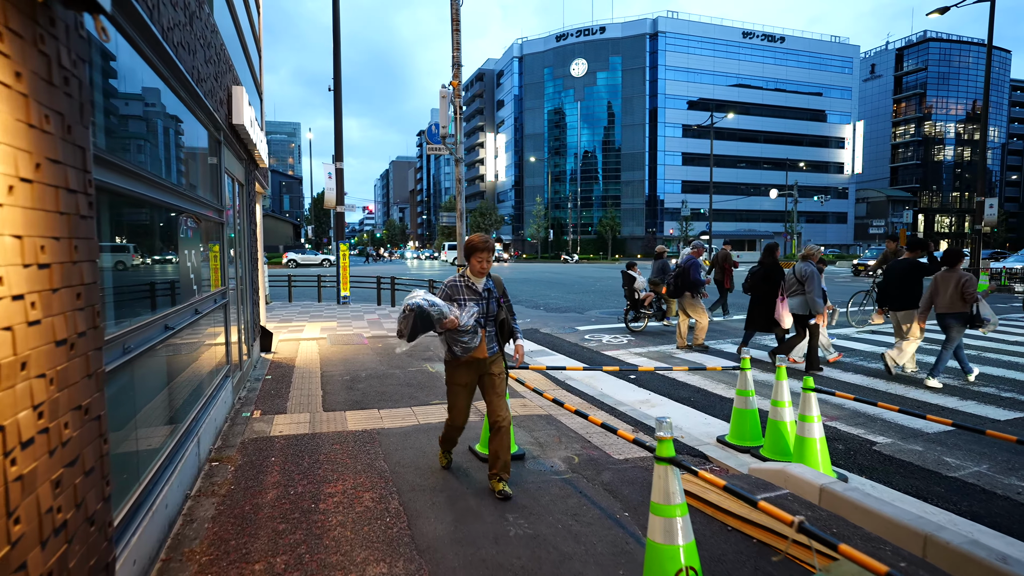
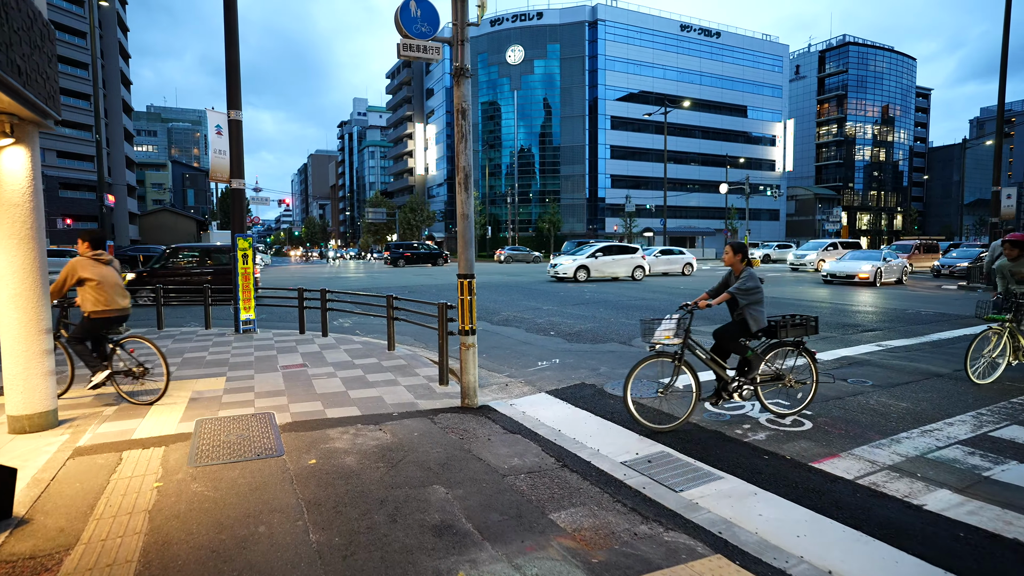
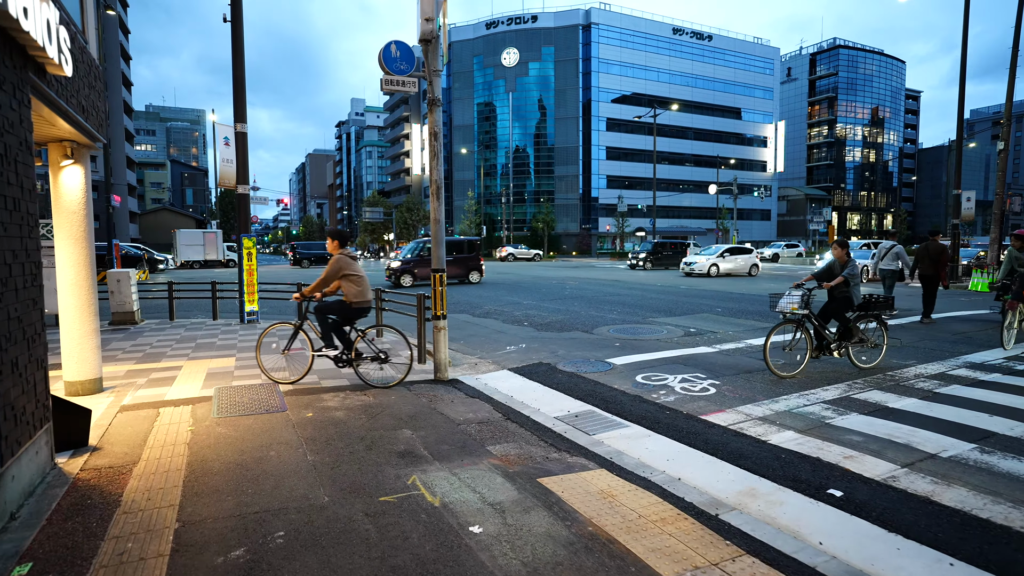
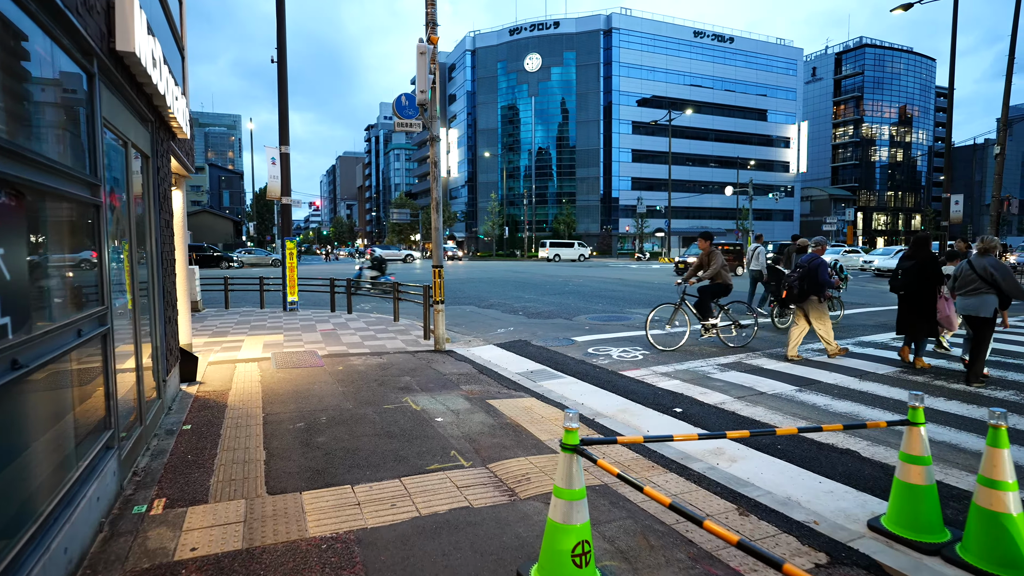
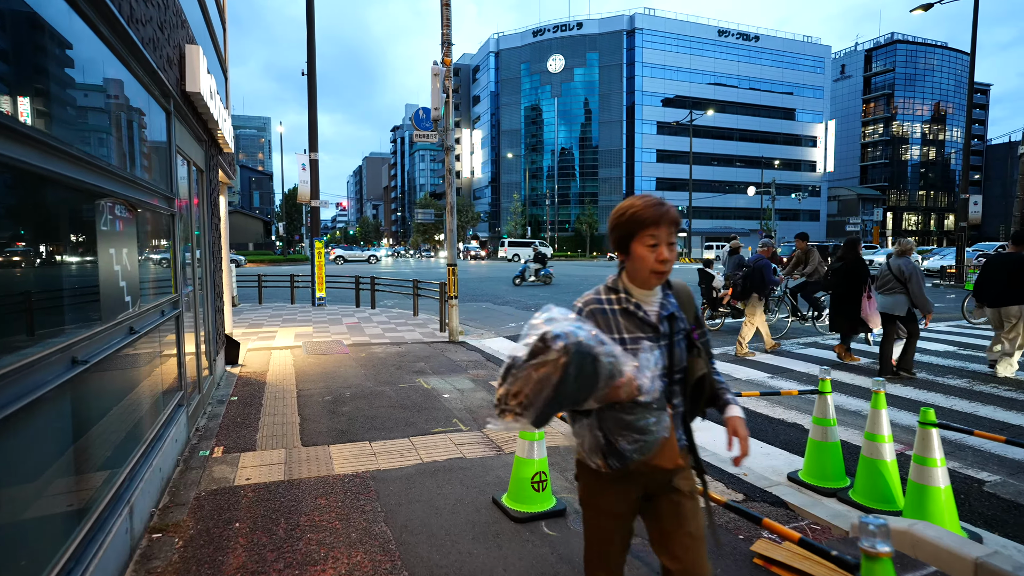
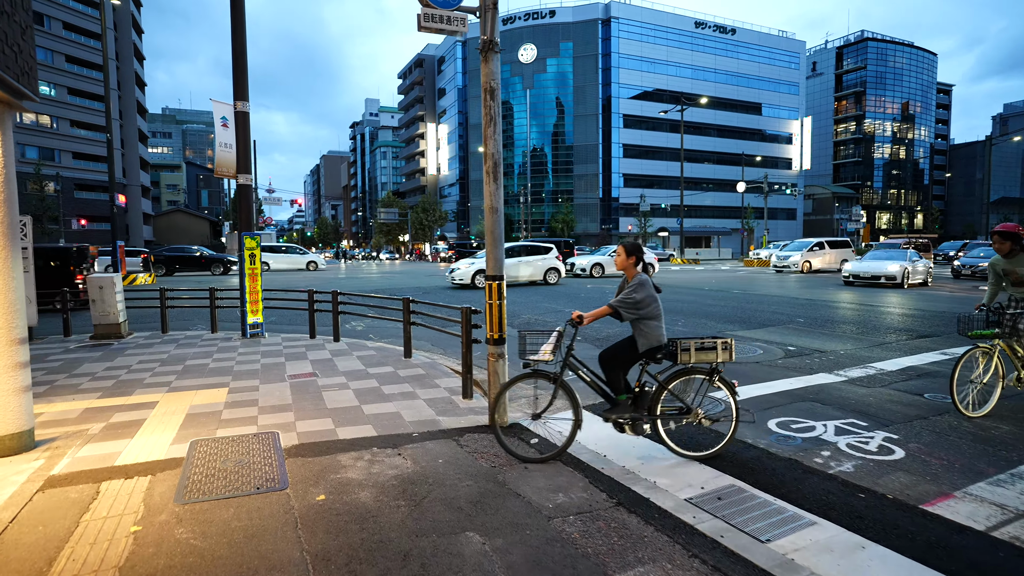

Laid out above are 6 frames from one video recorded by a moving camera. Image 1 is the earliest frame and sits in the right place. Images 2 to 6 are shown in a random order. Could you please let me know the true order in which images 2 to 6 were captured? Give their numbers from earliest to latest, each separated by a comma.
5, 4, 3, 2, 6
